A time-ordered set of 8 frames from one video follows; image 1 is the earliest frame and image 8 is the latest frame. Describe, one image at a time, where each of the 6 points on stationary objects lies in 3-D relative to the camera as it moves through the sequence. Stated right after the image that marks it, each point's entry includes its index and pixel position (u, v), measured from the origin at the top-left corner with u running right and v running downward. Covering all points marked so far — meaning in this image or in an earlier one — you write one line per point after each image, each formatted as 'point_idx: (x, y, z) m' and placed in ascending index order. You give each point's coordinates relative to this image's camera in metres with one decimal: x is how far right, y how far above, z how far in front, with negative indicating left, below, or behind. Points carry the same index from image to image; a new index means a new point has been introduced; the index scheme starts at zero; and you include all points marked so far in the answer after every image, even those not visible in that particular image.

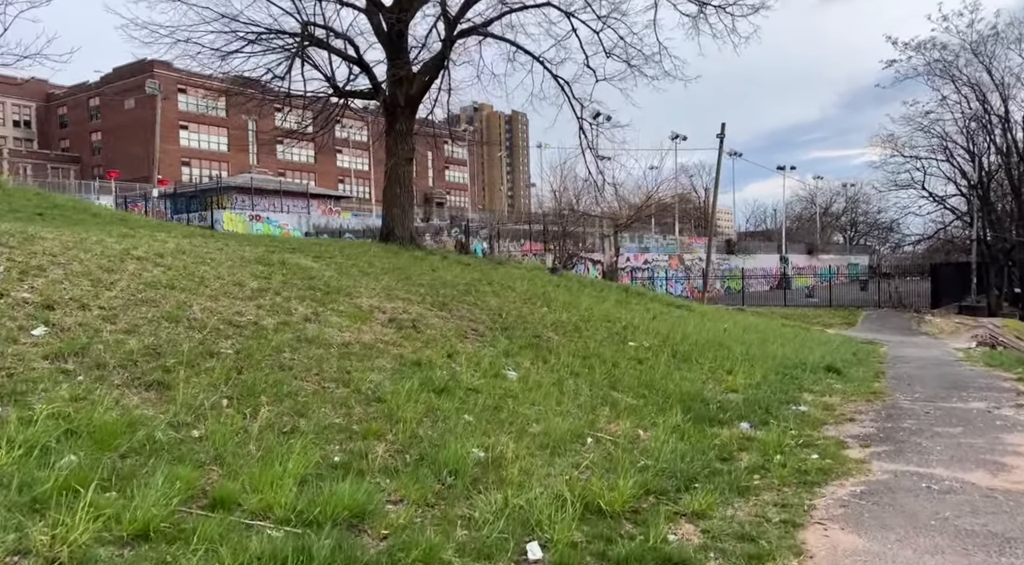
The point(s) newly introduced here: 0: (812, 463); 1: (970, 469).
0: (+1.7, -1.0, +4.1) m
1: (+2.6, -1.0, +4.1) m
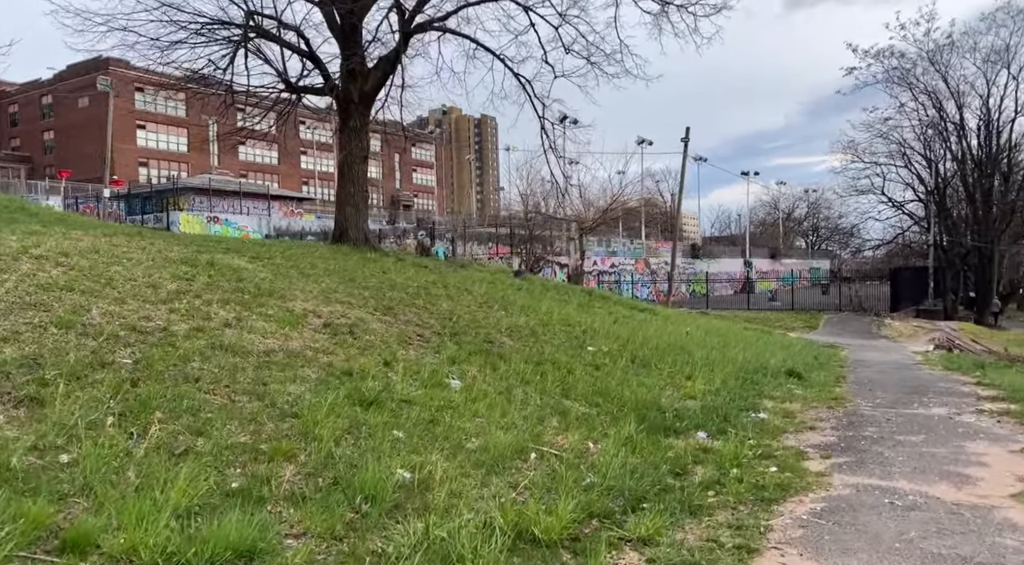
0: (+1.4, -1.0, +3.9) m
1: (+2.2, -1.1, +3.9) m
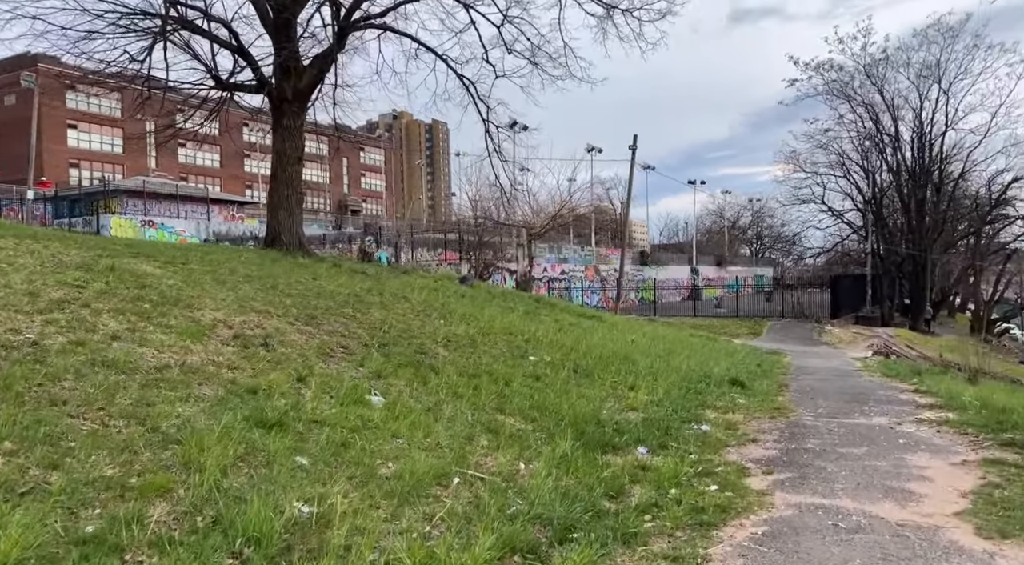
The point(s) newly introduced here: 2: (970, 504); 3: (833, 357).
0: (+1.0, -1.1, +3.7) m
1: (+1.9, -1.1, +3.8) m
2: (+2.6, -1.3, +4.2) m
3: (+7.7, -2.6, +19.2) m
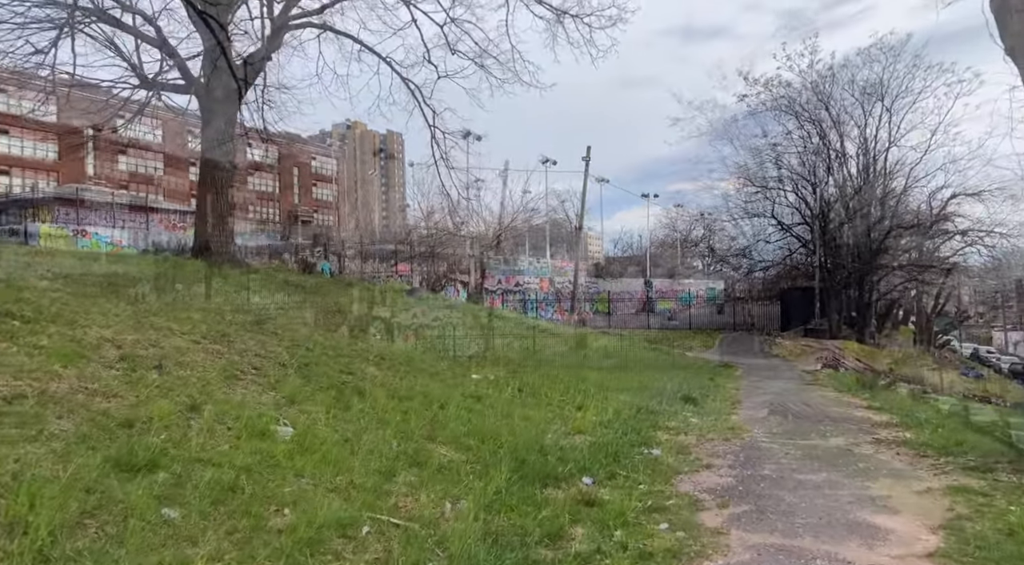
0: (+0.7, -1.1, +3.3) m
1: (+1.5, -1.2, +3.4) m
2: (+2.3, -1.4, +3.9) m
3: (+6.4, -2.9, +19.2) m
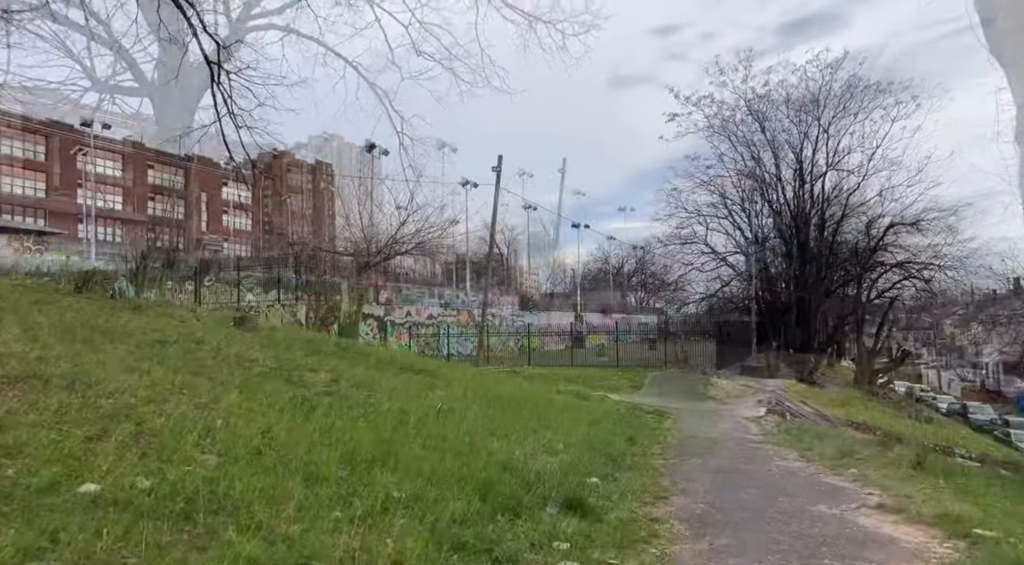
0: (+1.3, -0.8, +2.6) m
1: (+2.1, -0.8, +2.8) m
2: (+2.8, -1.1, +3.4) m
3: (+5.4, -3.4, +18.8) m
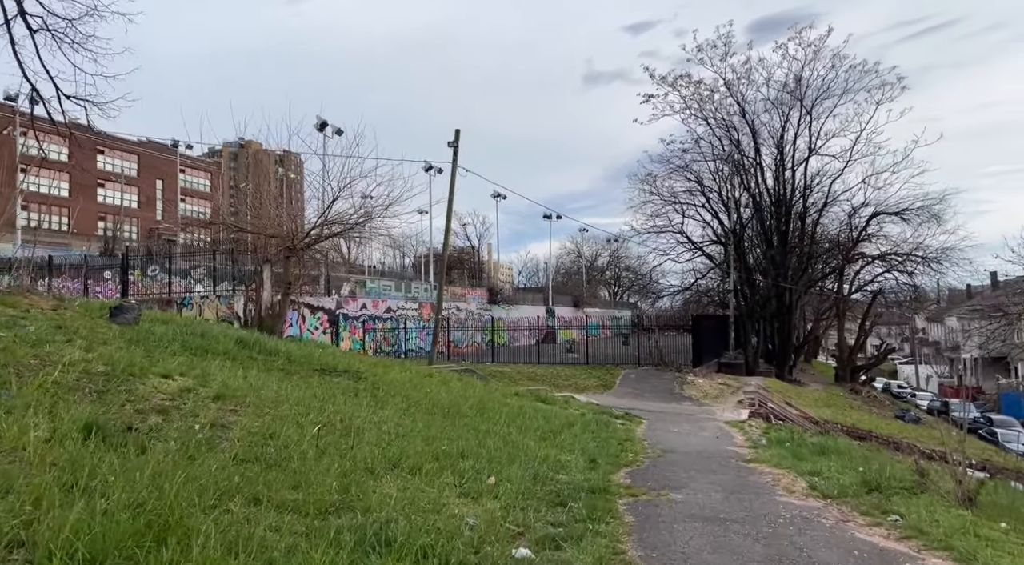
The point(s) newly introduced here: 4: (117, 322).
0: (+0.7, -0.6, +0.2) m
1: (+1.6, -0.7, +0.5) m
2: (+2.2, -0.9, +1.1) m
3: (+4.3, -3.1, +16.6) m
4: (-5.9, -0.6, +11.0) m
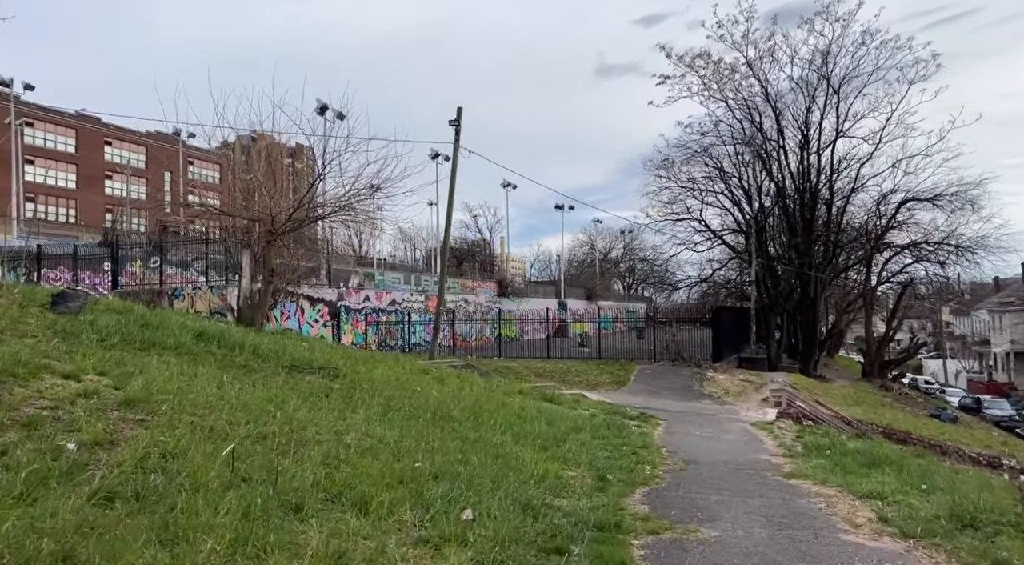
0: (+0.5, -0.5, -1.3) m
1: (+1.3, -0.5, -1.1) m
2: (+2.0, -0.7, -0.5) m
3: (+4.4, -2.9, +15.0) m
4: (-5.9, -0.4, +9.6) m
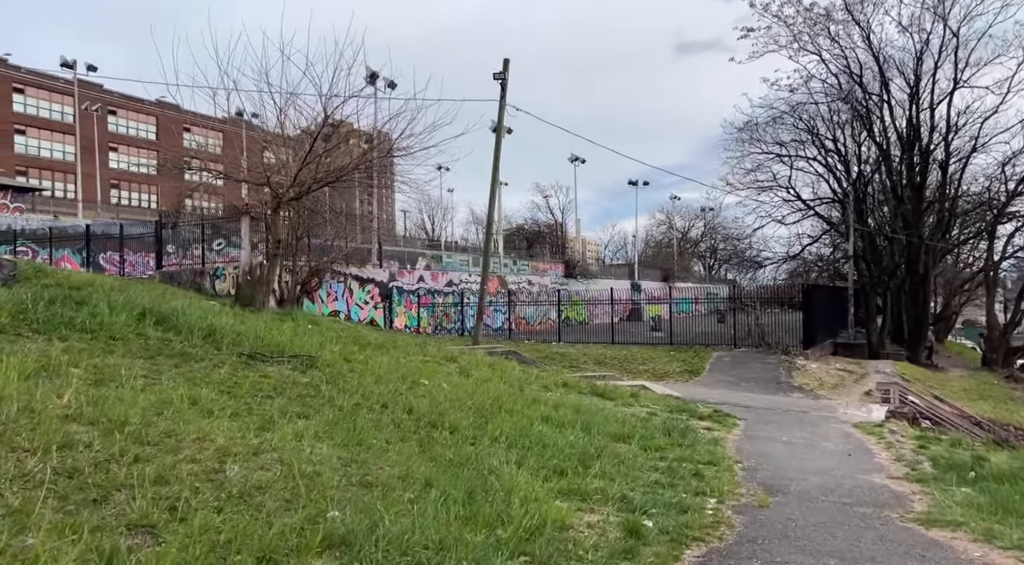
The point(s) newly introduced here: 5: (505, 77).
0: (-0.6, -0.3, -3.8) m
1: (+0.3, -0.4, -3.7) m
2: (+1.0, -0.6, -3.1) m
3: (+5.1, -2.3, +12.1) m
4: (-5.7, 0.0, +7.8) m
5: (-0.2, +5.0, +18.0) m
